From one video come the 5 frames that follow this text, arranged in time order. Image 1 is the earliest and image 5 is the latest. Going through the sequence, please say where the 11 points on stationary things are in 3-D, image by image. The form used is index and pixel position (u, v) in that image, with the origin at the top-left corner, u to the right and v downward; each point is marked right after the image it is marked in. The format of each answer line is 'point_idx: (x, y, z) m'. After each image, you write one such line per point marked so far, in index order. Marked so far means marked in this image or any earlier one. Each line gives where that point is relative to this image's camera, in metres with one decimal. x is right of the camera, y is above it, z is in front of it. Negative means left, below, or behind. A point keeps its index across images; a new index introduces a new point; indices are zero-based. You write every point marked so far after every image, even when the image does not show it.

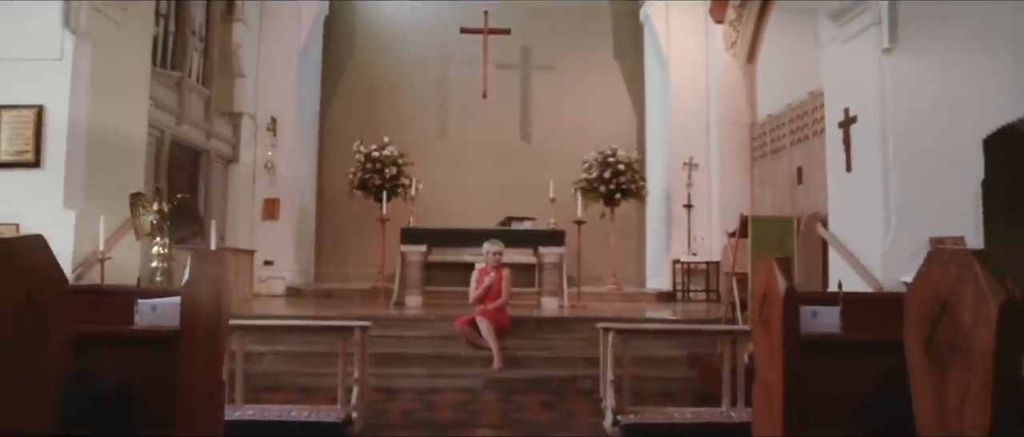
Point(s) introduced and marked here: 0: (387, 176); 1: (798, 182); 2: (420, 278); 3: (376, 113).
0: (-1.3, +0.4, +8.3) m
1: (+2.6, +0.3, +7.3) m
2: (-0.9, -0.6, +7.5) m
3: (-1.7, +1.3, +10.0) m
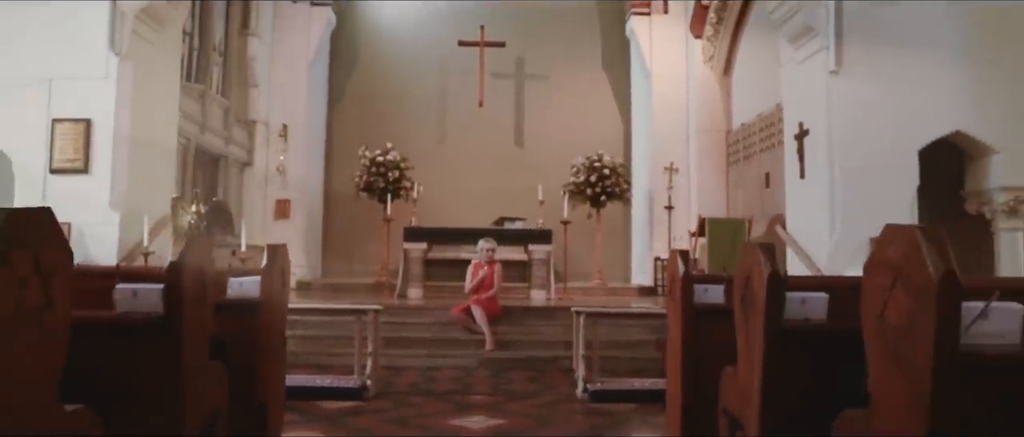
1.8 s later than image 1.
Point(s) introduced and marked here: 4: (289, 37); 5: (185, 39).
0: (-1.4, +0.4, +9.0) m
1: (+2.6, +0.3, +8.0) m
2: (-0.9, -0.6, +8.2) m
3: (-1.8, +1.3, +10.7) m
4: (-2.7, +2.2, +9.7) m
5: (-3.1, +1.7, +7.6) m
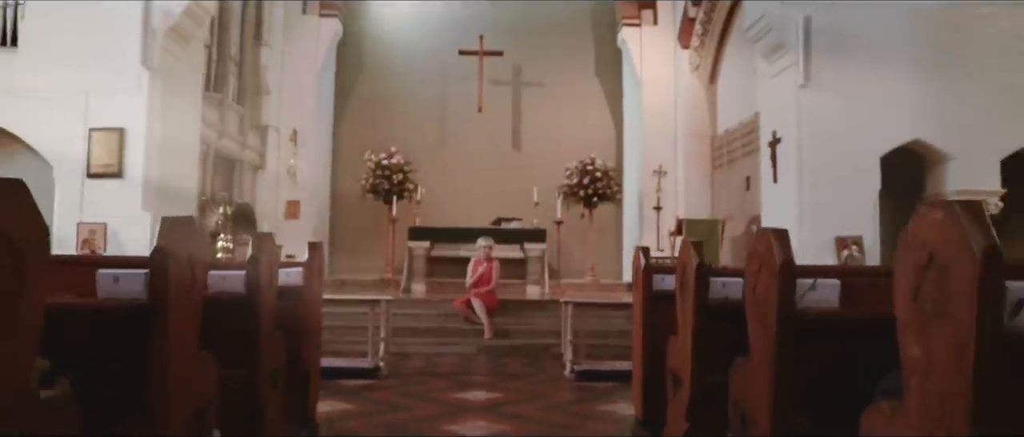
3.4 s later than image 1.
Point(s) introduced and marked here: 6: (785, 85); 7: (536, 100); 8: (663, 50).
0: (-1.4, +0.4, +9.6) m
1: (+2.5, +0.3, +8.6) m
2: (-1.0, -0.6, +8.8) m
3: (-1.8, +1.3, +11.2) m
4: (-2.8, +2.2, +10.3) m
5: (-3.1, +1.7, +8.1) m
6: (+2.4, +1.2, +7.0) m
7: (+0.3, +1.7, +11.3) m
8: (+2.0, +2.2, +10.4) m
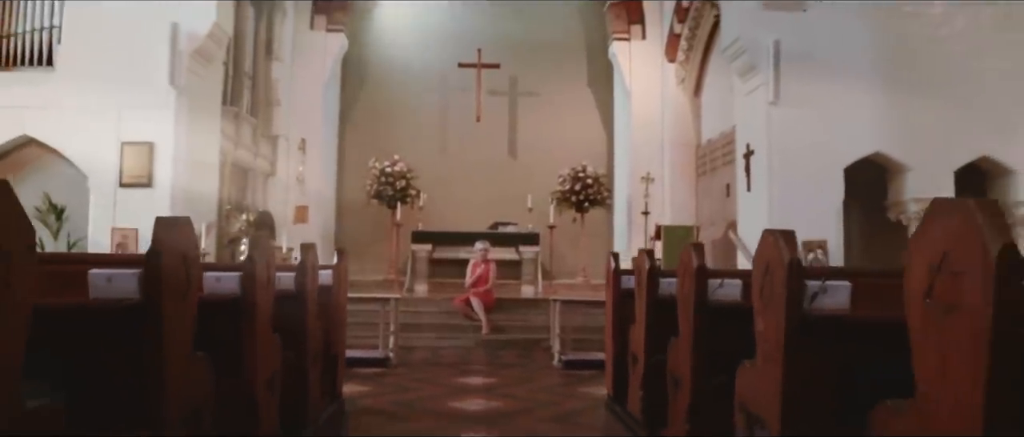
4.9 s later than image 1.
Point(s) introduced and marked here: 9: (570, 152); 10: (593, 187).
0: (-1.5, +0.4, +10.2) m
1: (+2.5, +0.3, +9.2) m
2: (-1.0, -0.6, +9.4) m
3: (-1.9, +1.3, +11.8) m
4: (-2.8, +2.2, +10.9) m
5: (-3.1, +1.6, +8.7) m
6: (+2.3, +1.1, +7.6) m
7: (+0.3, +1.6, +11.9) m
8: (+1.9, +2.1, +11.1) m
9: (+0.9, +1.0, +11.9) m
10: (+1.0, +0.4, +10.3) m
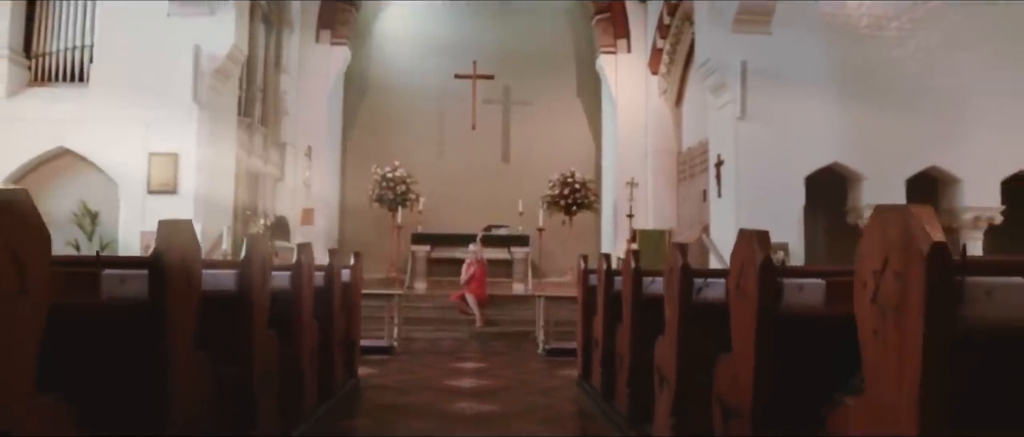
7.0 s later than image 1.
0: (-1.6, +0.4, +11.0) m
1: (+2.4, +0.2, +9.9) m
2: (-1.1, -0.6, +10.2) m
3: (-2.0, +1.2, +12.6) m
4: (-2.9, +2.1, +11.6) m
5: (-3.2, +1.6, +9.4) m
6: (+2.3, +1.1, +8.4) m
7: (+0.2, +1.6, +12.6) m
8: (+1.8, +2.1, +11.8) m
9: (+0.7, +1.0, +12.6) m
10: (+0.9, +0.4, +11.1) m
